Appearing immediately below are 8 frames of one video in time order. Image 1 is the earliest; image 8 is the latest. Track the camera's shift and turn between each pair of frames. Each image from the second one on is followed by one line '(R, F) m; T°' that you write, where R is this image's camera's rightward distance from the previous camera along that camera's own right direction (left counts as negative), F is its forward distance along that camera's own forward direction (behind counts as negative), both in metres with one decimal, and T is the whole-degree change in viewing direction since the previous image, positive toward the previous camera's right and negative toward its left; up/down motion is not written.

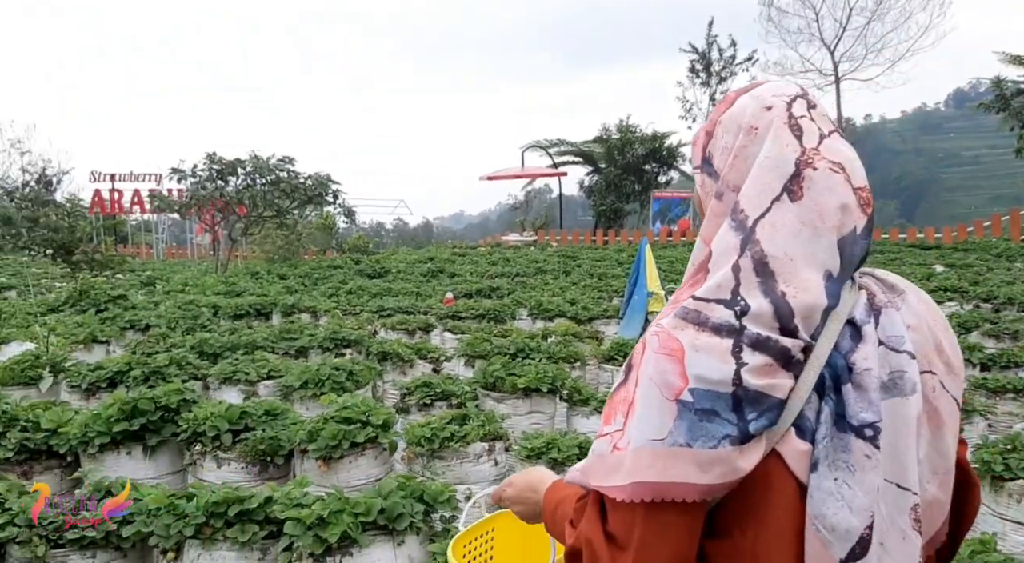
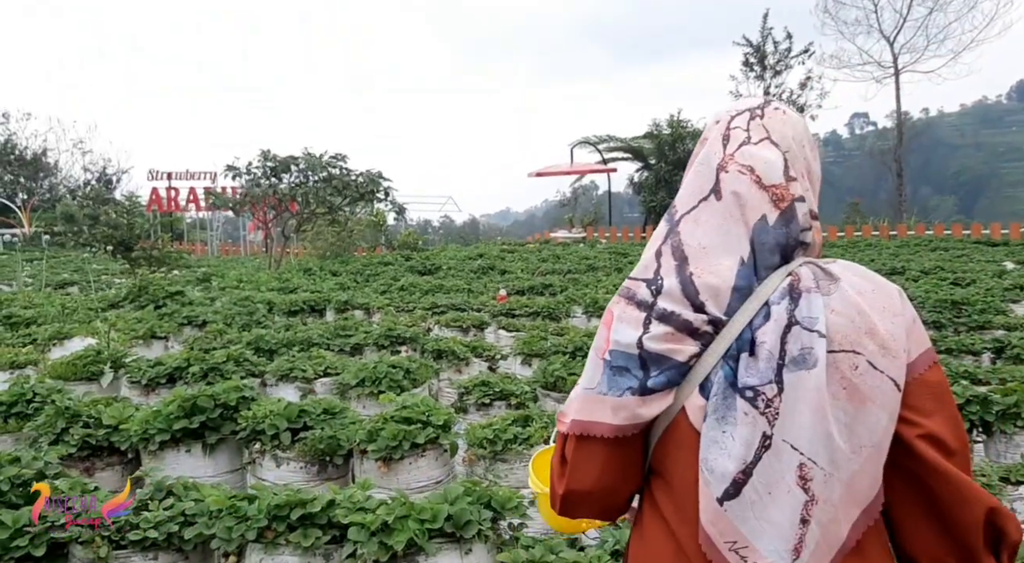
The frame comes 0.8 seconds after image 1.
(-0.1, +0.2) m; -3°
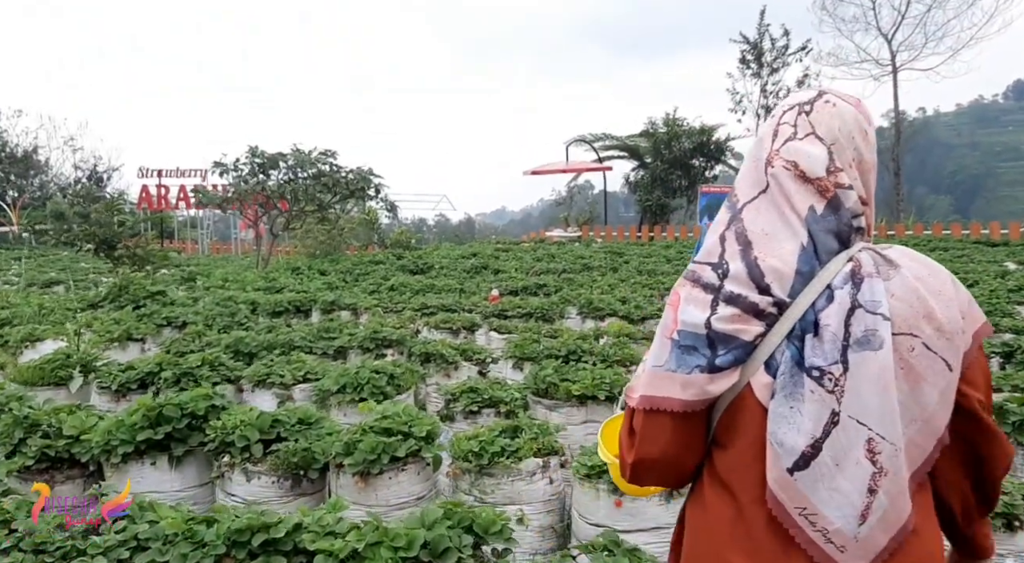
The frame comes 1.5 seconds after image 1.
(0.0, +0.3) m; 0°
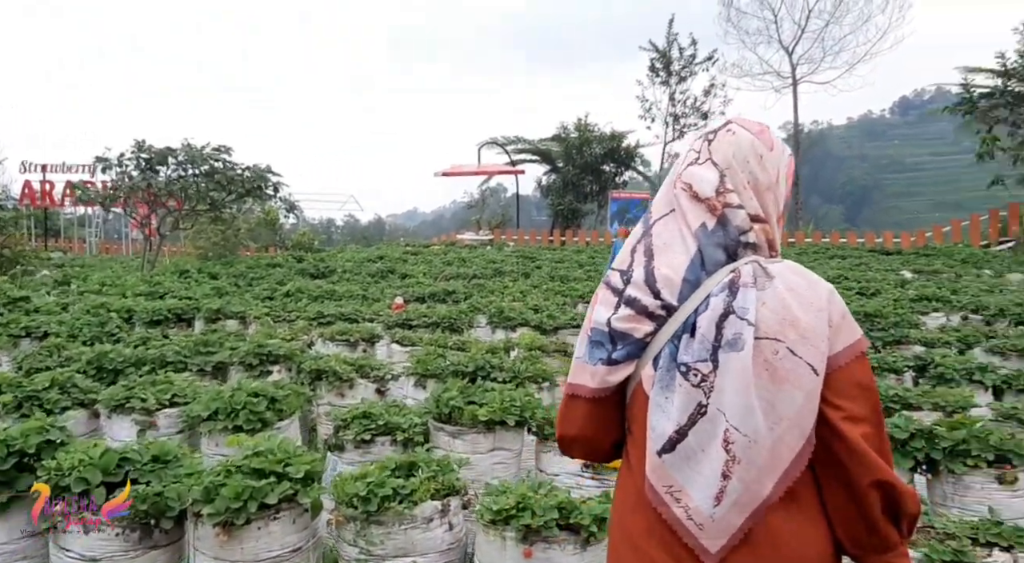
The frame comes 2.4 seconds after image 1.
(+0.1, +0.5) m; +6°
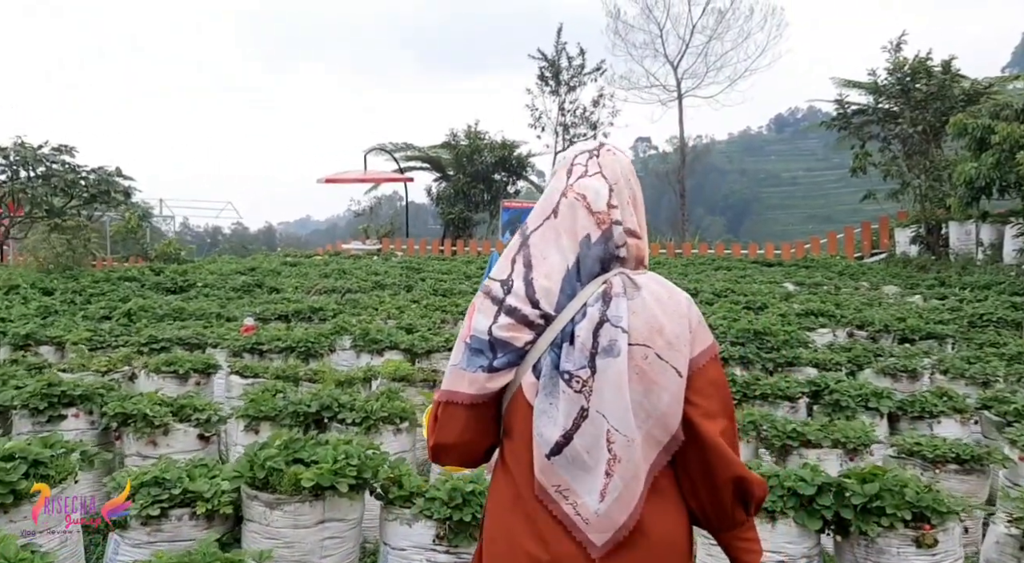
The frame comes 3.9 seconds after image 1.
(+0.3, +0.8) m; +8°
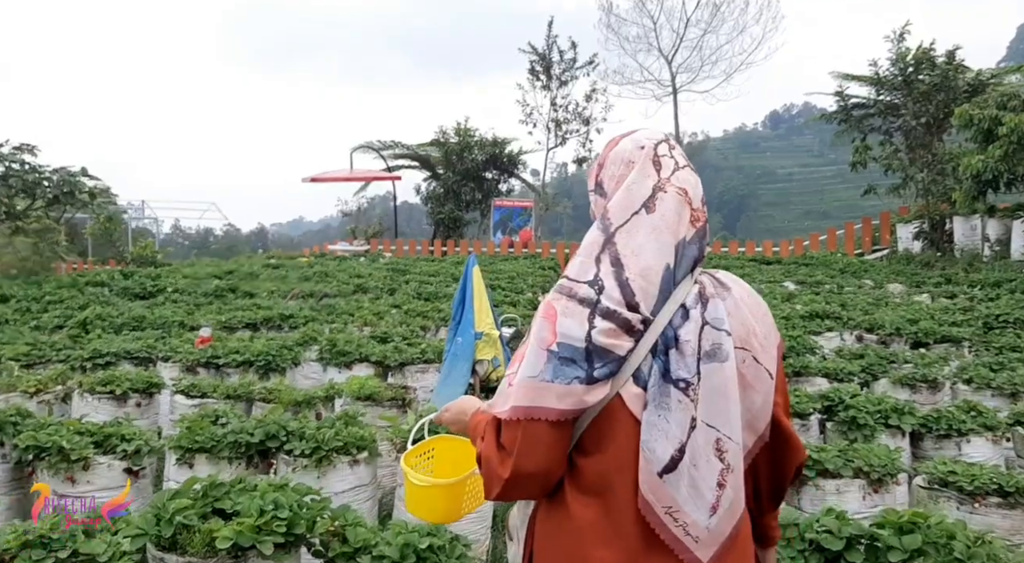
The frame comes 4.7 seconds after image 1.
(+0.1, +0.6) m; 0°
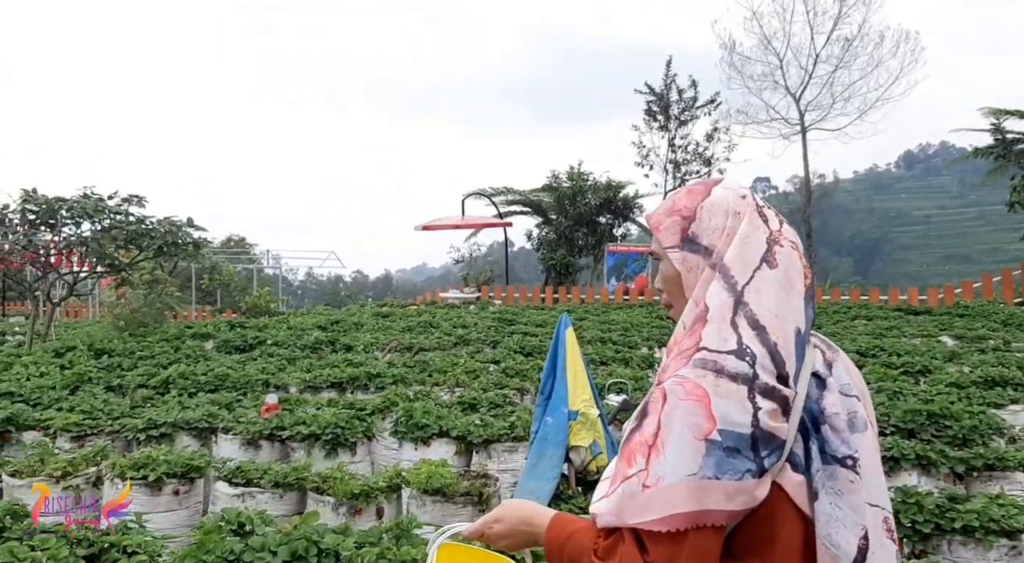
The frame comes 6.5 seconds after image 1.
(+0.1, +1.1) m; -9°
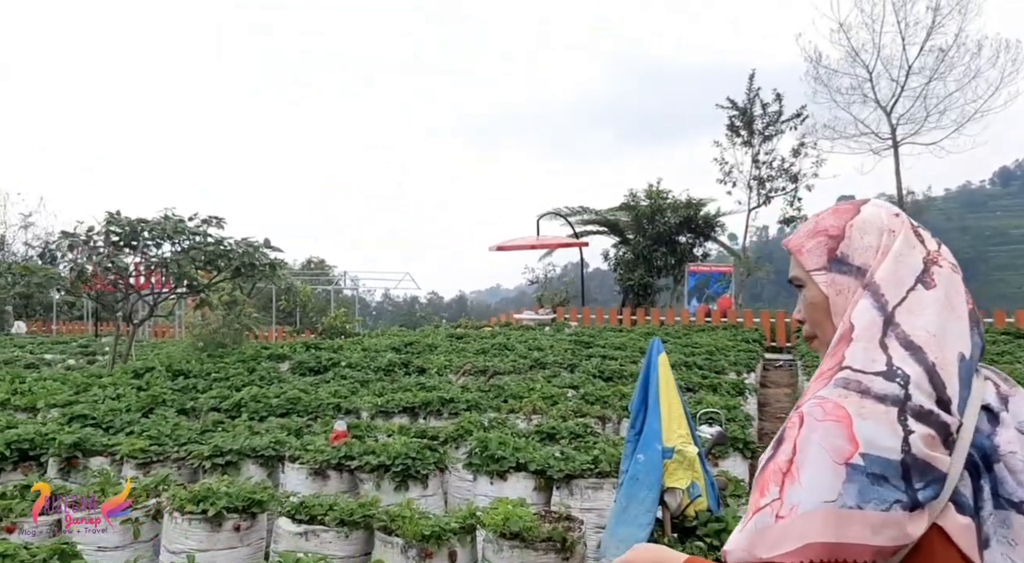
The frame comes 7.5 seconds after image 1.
(-0.1, +0.4) m; -5°
